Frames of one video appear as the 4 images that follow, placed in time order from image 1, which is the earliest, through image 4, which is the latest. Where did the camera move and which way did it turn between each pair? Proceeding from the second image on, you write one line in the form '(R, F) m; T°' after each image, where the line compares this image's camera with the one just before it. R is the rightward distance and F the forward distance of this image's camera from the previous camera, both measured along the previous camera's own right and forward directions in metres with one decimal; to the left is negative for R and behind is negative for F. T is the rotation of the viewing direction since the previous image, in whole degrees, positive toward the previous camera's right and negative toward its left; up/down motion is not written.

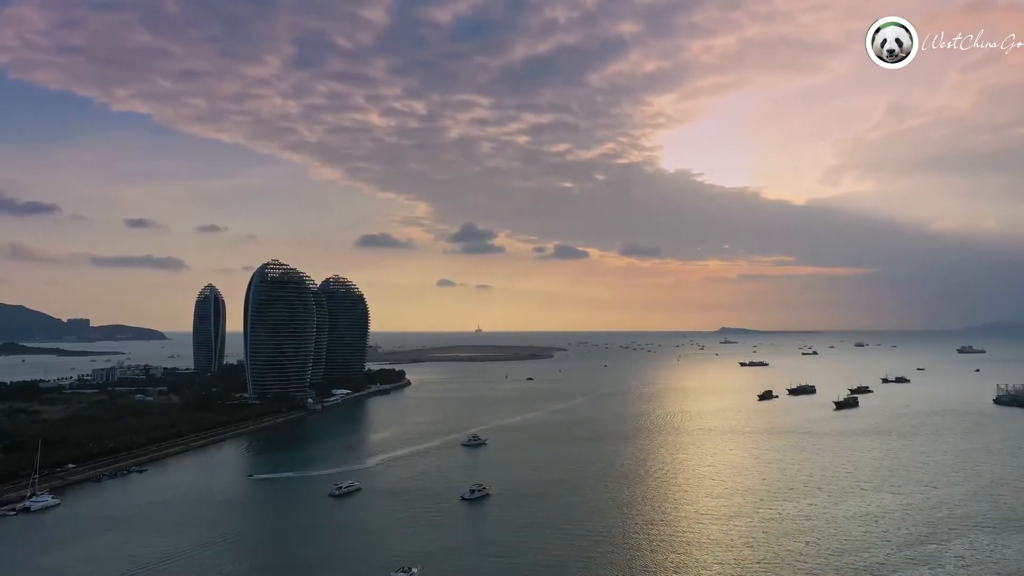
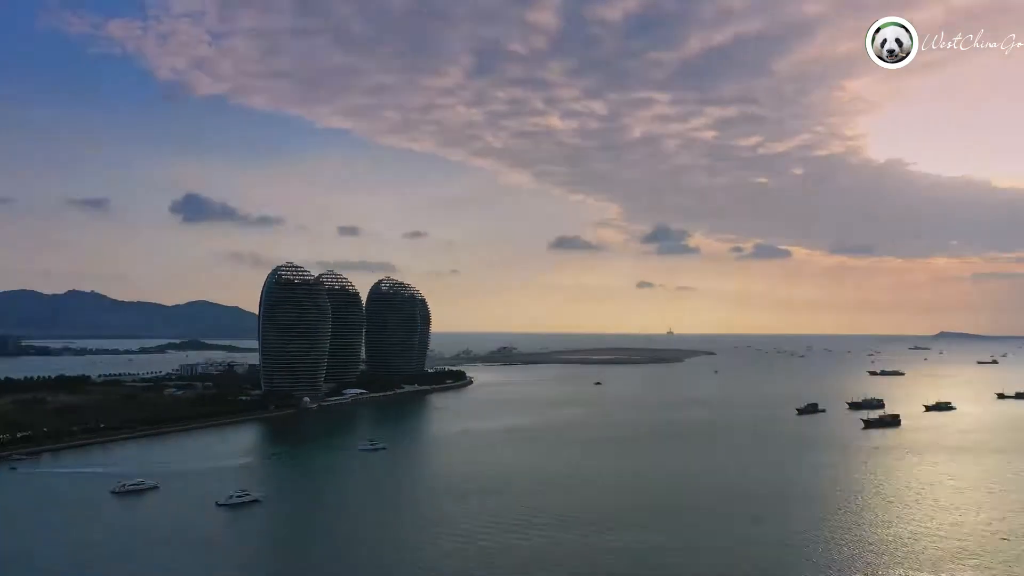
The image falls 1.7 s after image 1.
(+8.0, +2.3) m; -14°
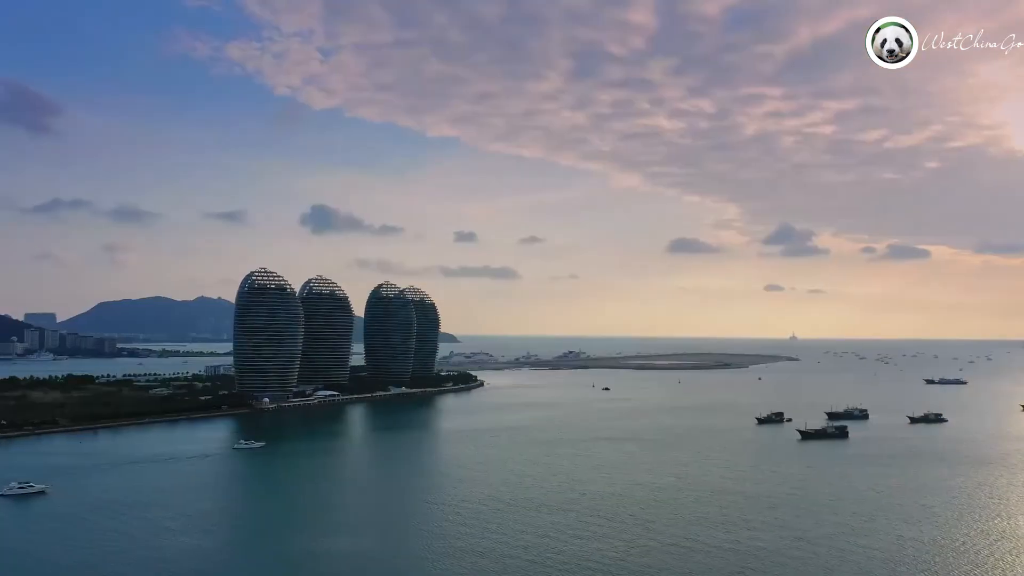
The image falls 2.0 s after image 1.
(+6.9, +0.7) m; -9°
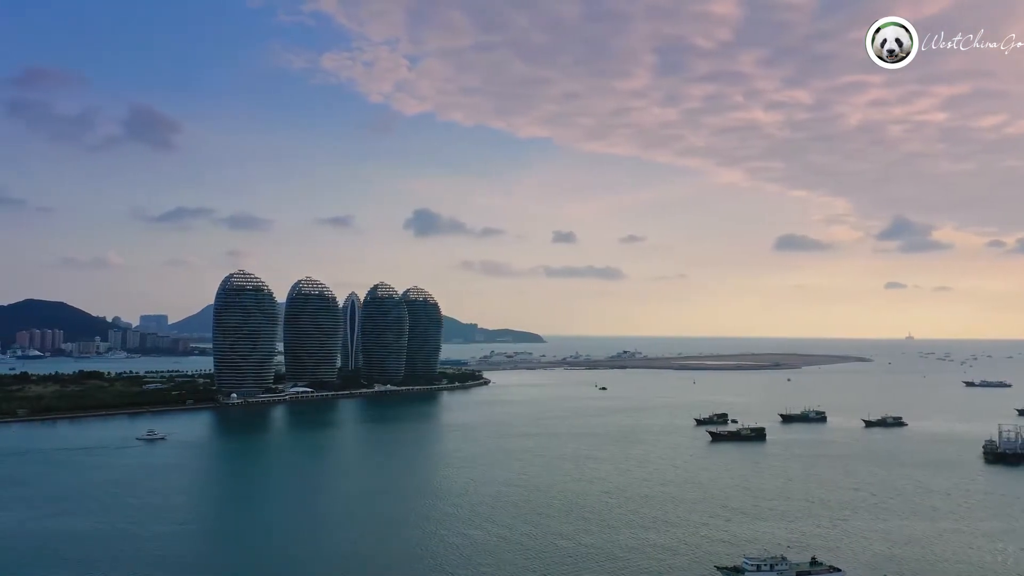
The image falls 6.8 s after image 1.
(+6.5, +0.2) m; -8°
